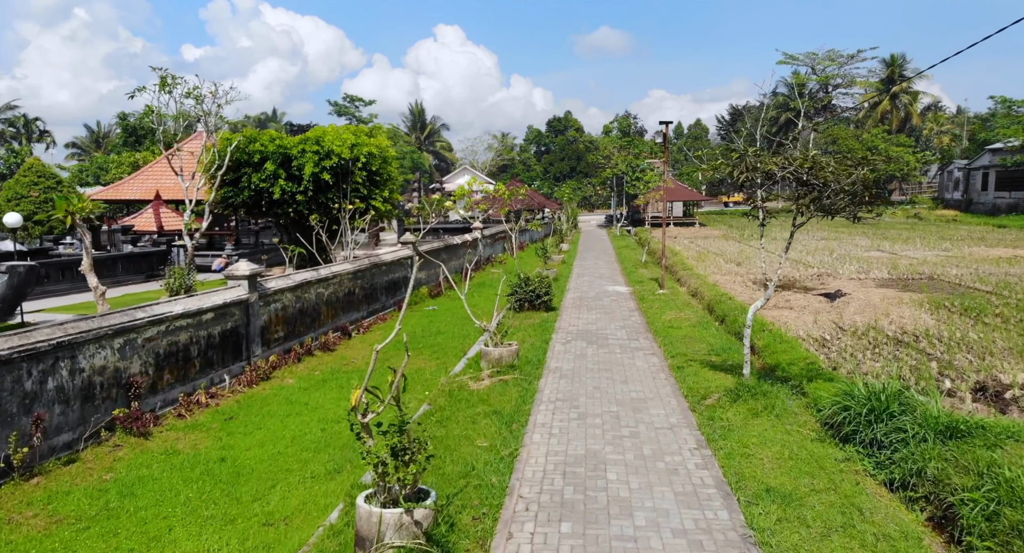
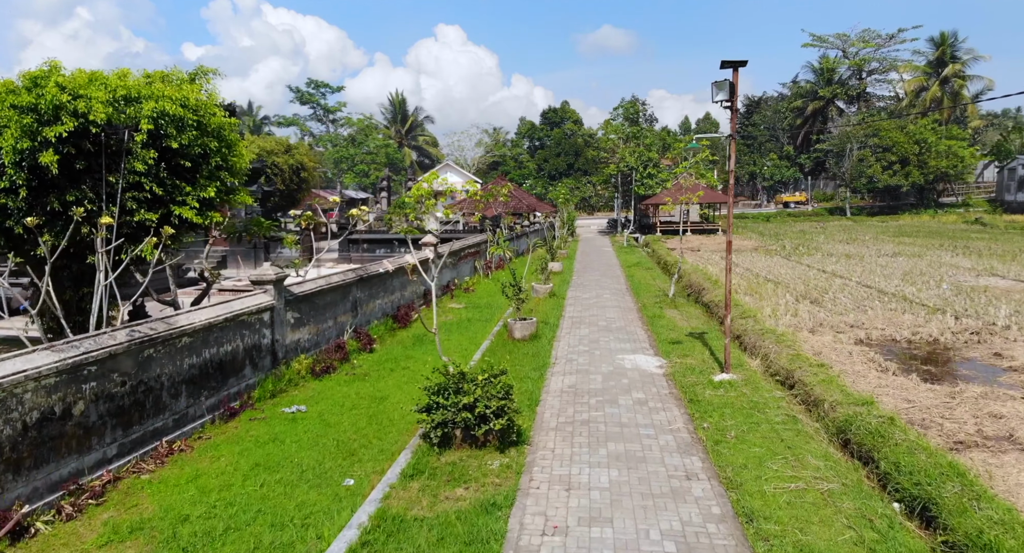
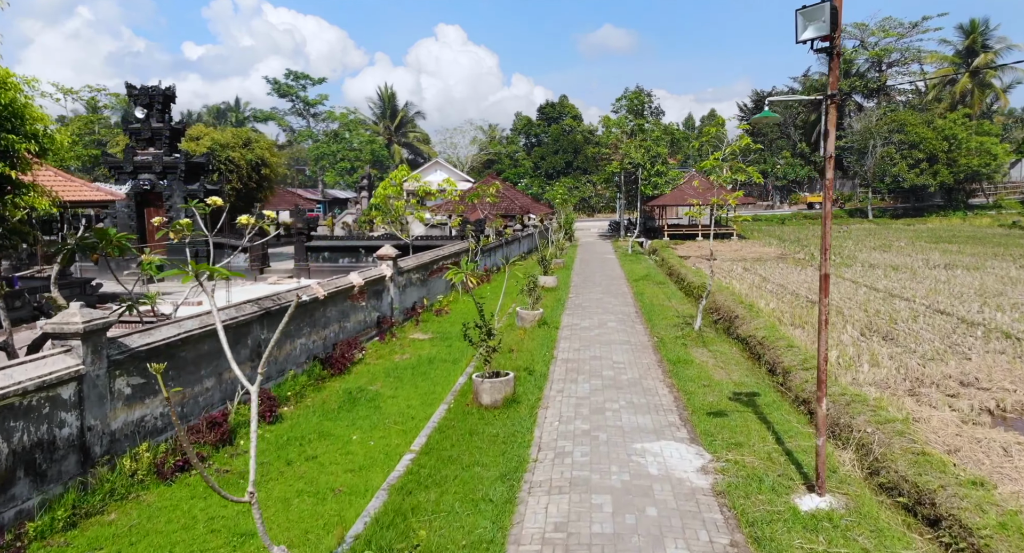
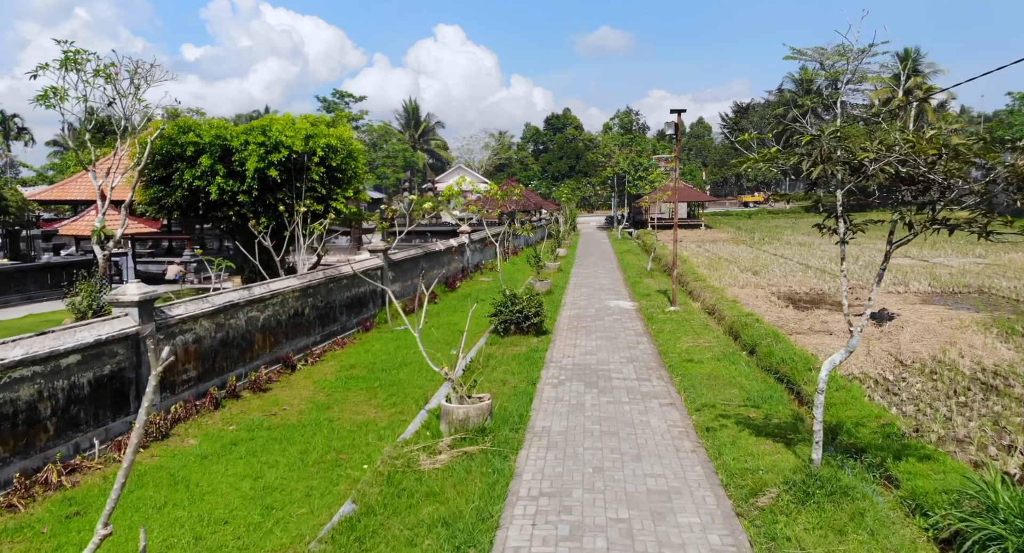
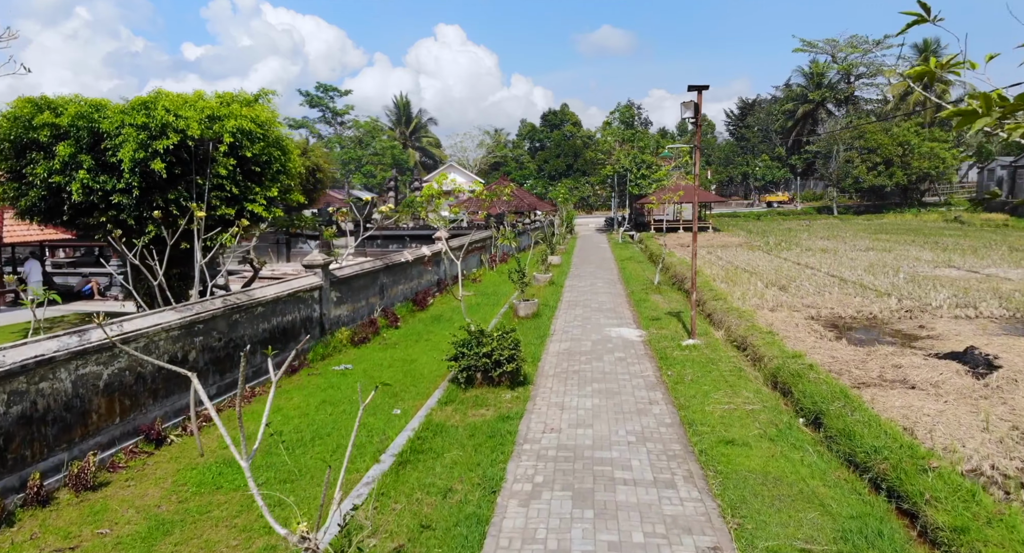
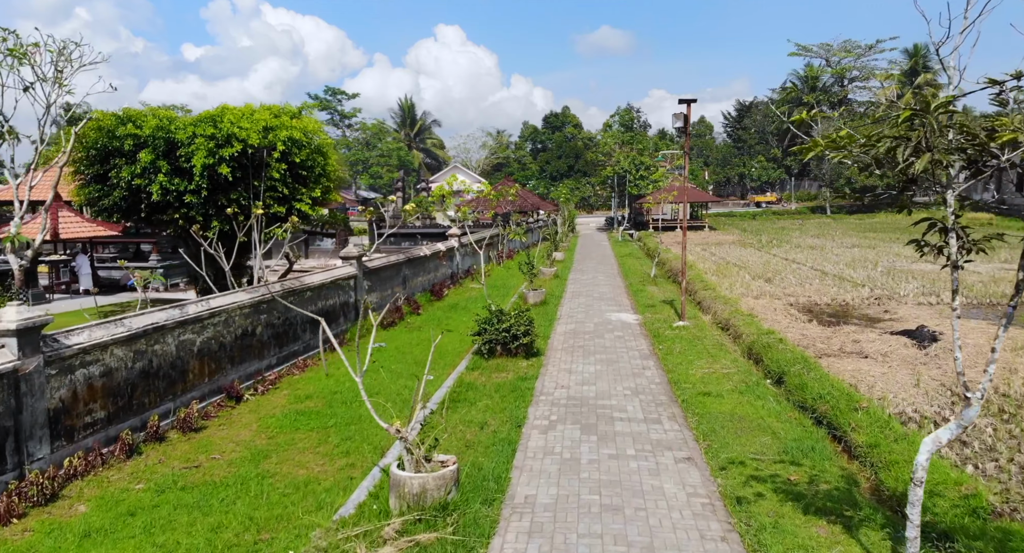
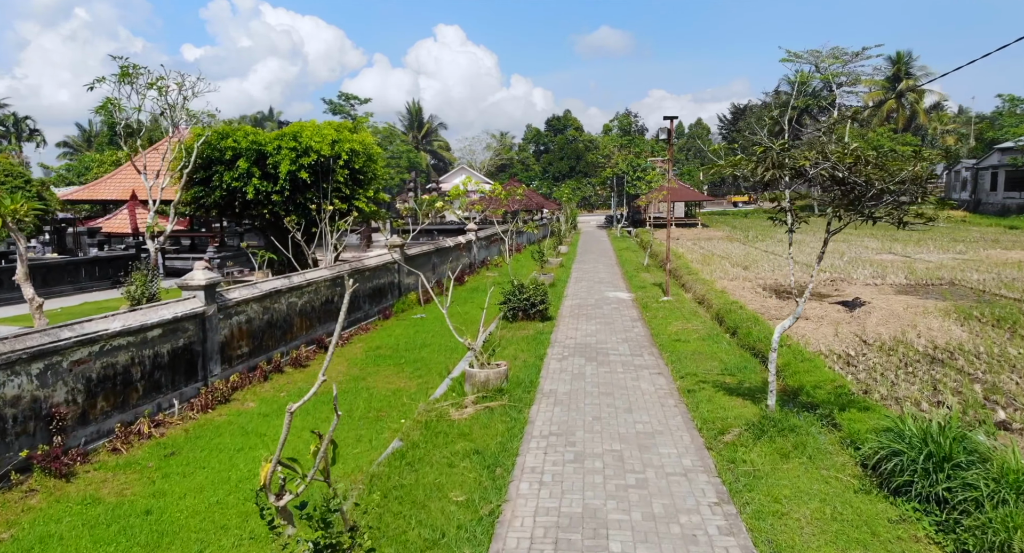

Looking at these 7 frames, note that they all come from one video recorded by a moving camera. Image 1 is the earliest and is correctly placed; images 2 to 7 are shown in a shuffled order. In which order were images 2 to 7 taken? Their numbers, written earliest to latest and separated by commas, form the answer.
7, 4, 6, 5, 2, 3
